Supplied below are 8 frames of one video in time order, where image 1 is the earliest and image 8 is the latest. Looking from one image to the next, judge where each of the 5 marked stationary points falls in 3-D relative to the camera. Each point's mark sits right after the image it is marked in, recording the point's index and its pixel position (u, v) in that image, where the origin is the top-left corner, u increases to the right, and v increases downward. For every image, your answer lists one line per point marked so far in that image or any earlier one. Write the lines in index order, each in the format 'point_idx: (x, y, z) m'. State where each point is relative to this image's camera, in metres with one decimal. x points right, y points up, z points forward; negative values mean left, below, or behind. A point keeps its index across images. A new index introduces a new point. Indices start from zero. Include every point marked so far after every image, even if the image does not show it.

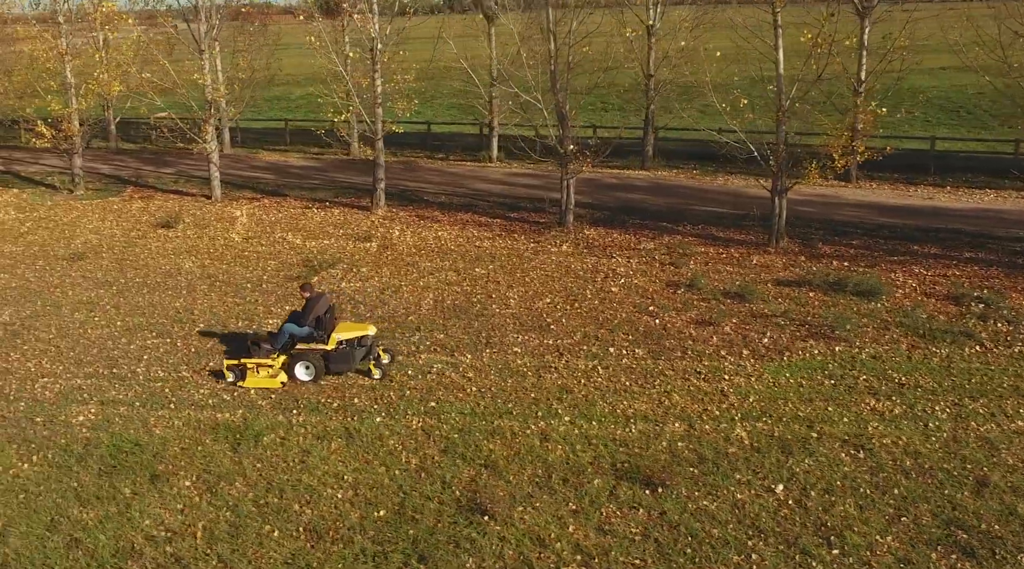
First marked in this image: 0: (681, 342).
0: (+2.6, -0.9, +14.6) m
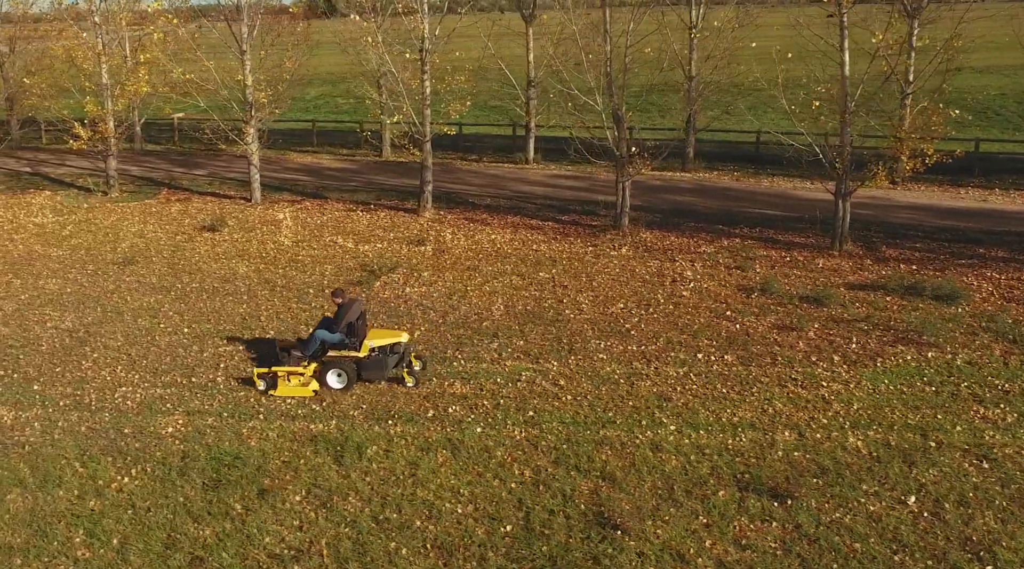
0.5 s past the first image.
0: (+3.8, -0.9, +14.4) m
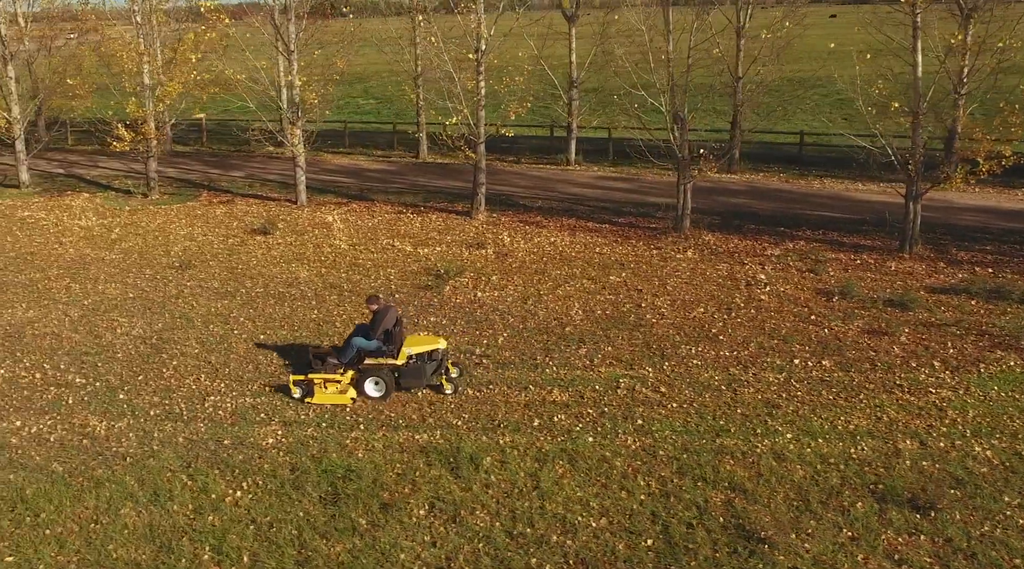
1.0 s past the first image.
0: (+5.1, -1.0, +14.2) m
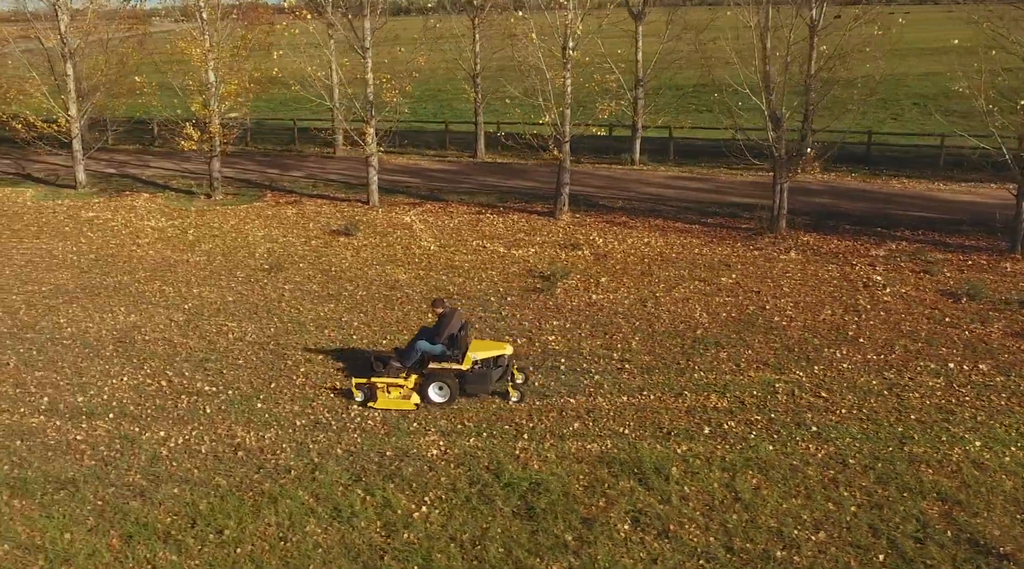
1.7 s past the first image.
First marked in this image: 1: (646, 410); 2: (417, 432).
0: (+7.2, -1.0, +13.8) m
1: (+1.8, -1.6, +12.6) m
2: (-1.2, -1.9, +12.2) m
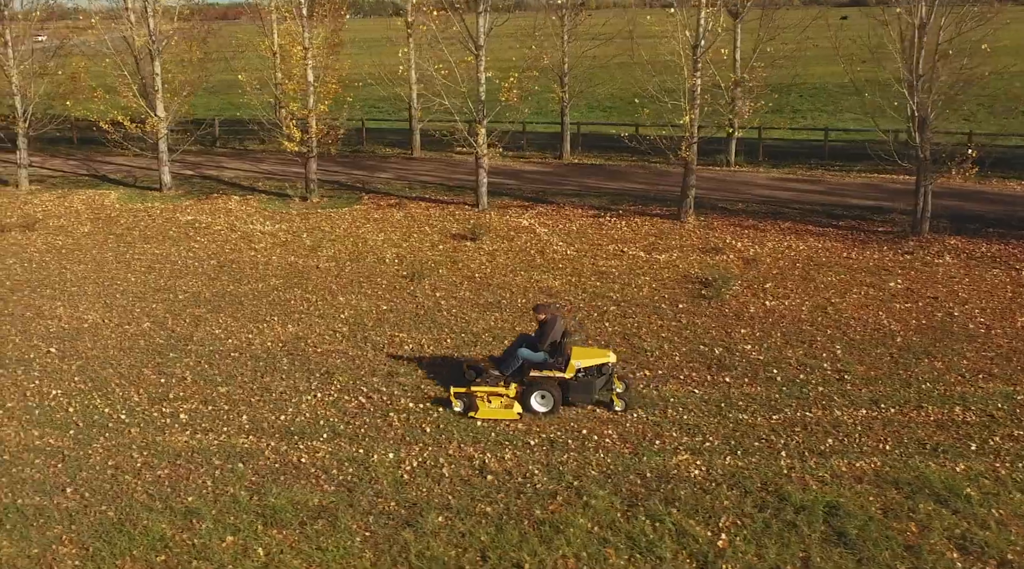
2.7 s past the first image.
0: (+10.2, -1.1, +13.4) m
1: (+4.7, -1.7, +12.0) m
2: (+1.8, -2.0, +11.5) m
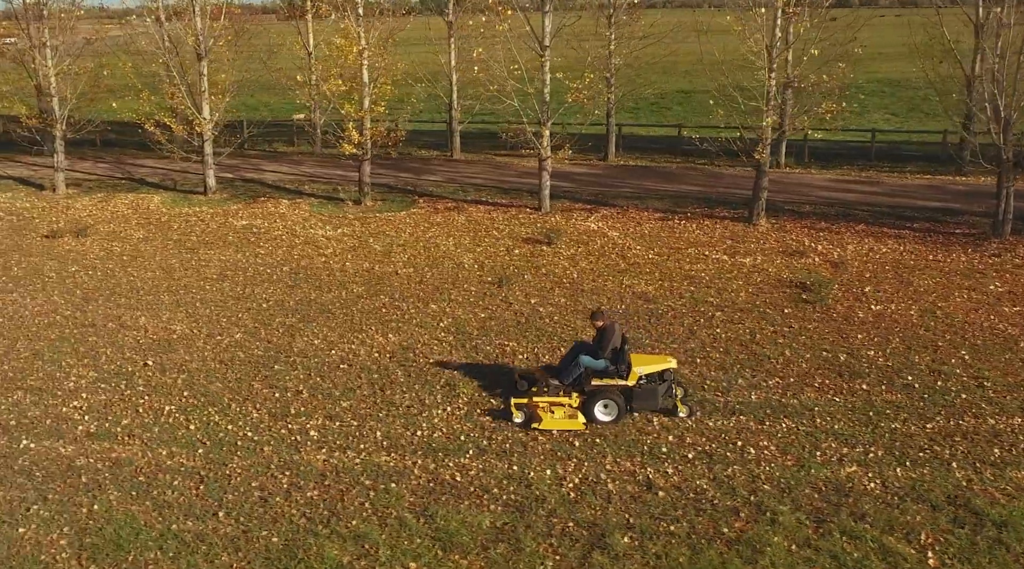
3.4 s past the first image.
0: (+11.9, -1.1, +13.3) m
1: (+6.6, -1.8, +11.8) m
2: (+3.7, -2.1, +11.2) m
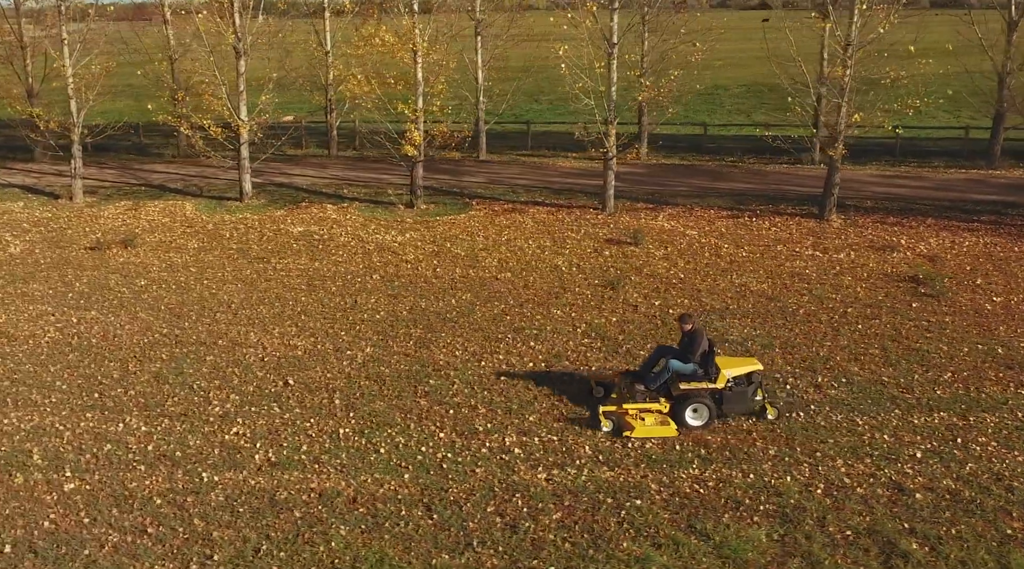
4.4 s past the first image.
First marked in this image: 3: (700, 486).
0: (+14.3, -0.8, +14.1) m
1: (+9.1, -1.6, +12.0) m
2: (+6.3, -2.0, +11.1) m
3: (+2.1, -2.2, +10.6) m
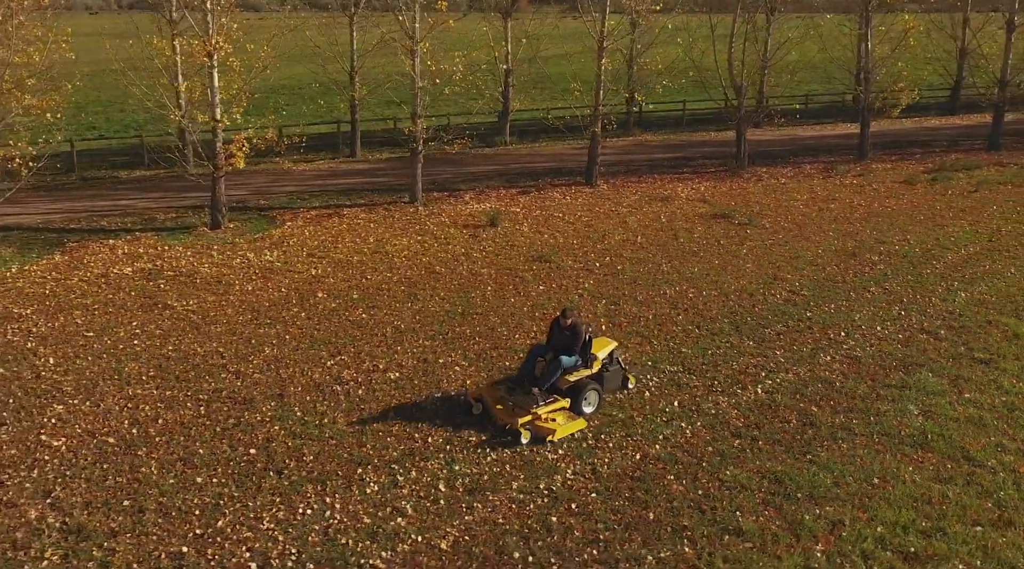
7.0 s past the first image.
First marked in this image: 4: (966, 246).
0: (+11.8, +2.2, +24.9) m
1: (+9.4, +0.6, +20.1) m
2: (+8.0, -0.2, +17.6) m
3: (+5.2, -1.2, +14.5) m
4: (+8.9, +0.6, +19.9) m
